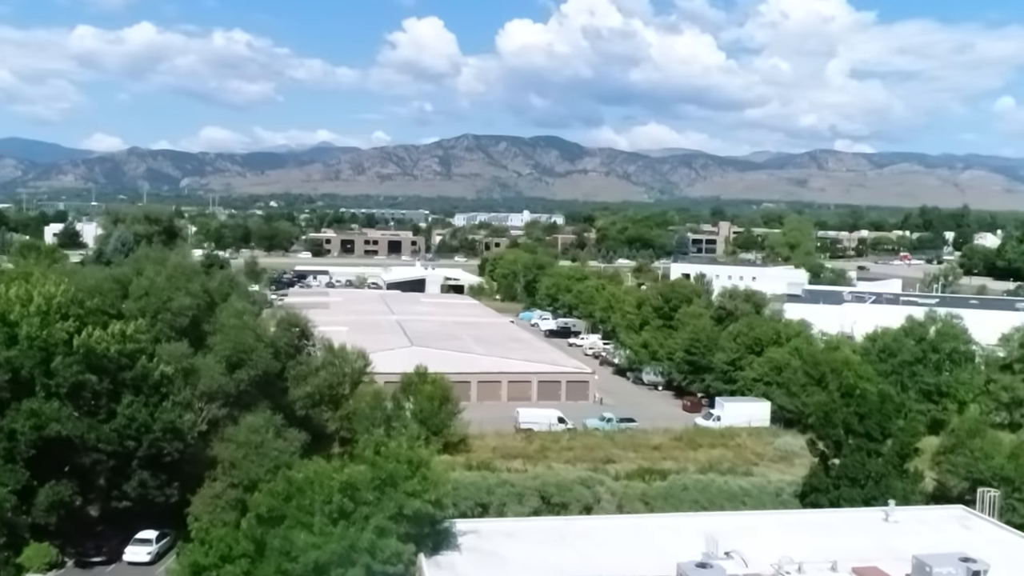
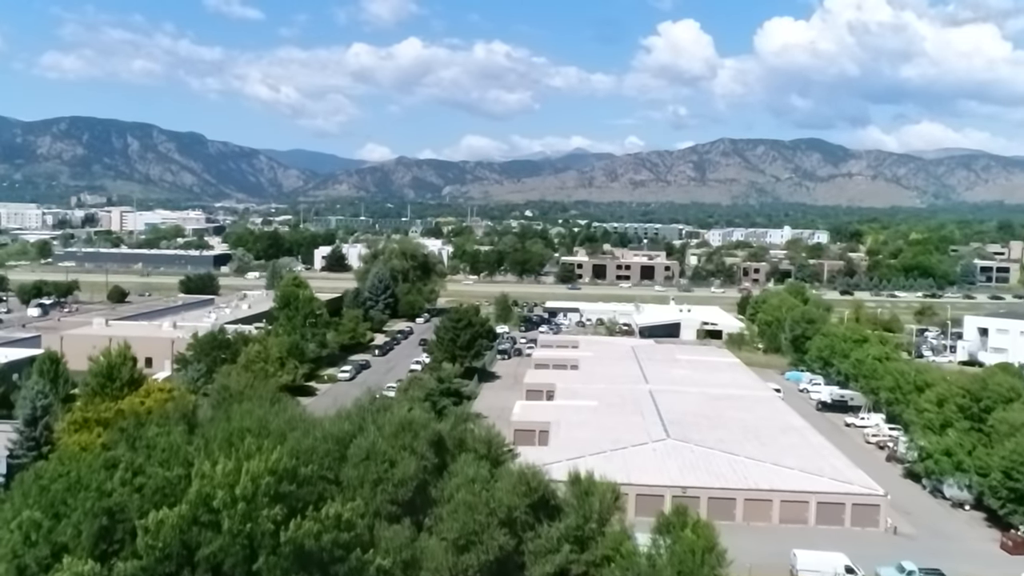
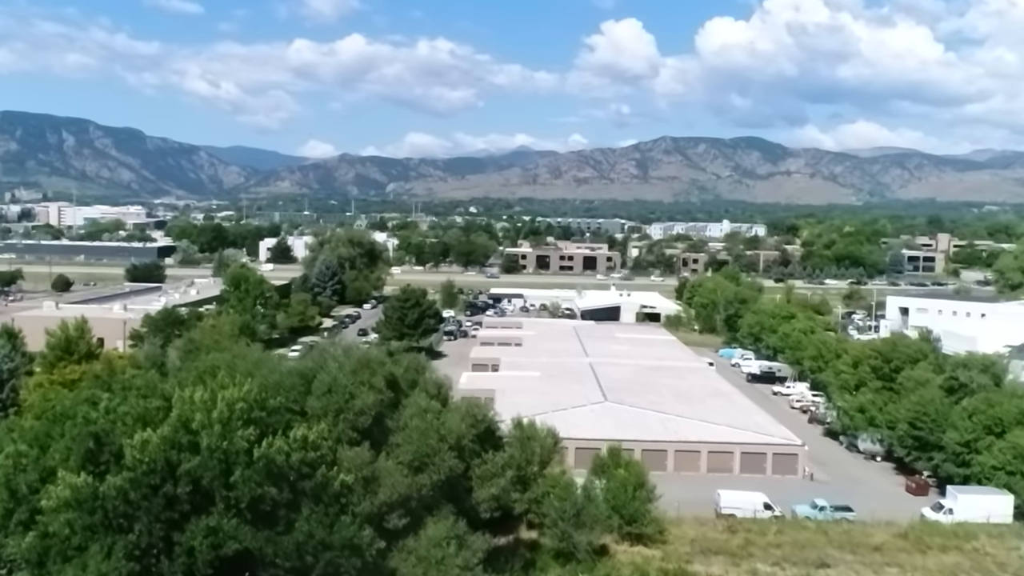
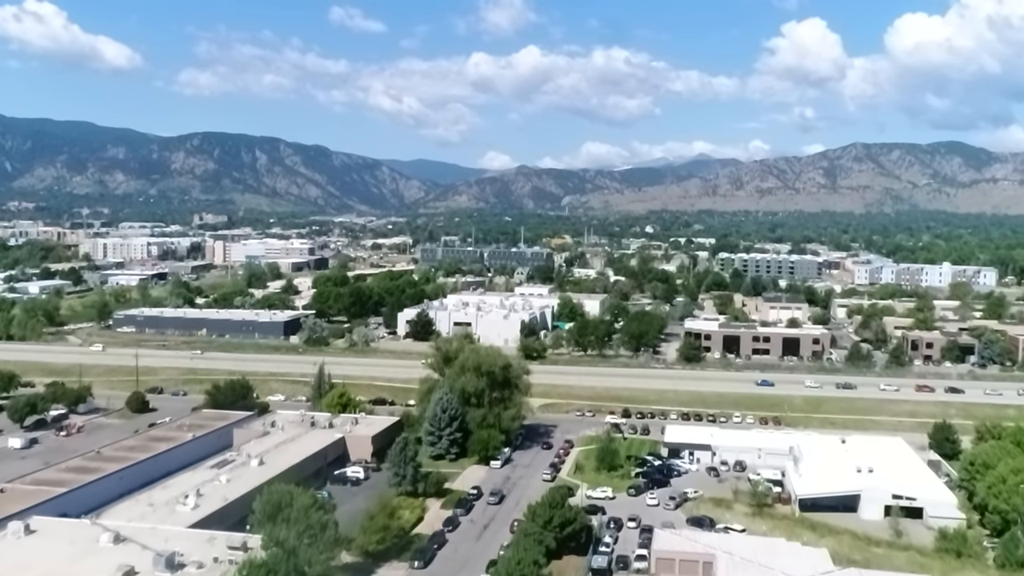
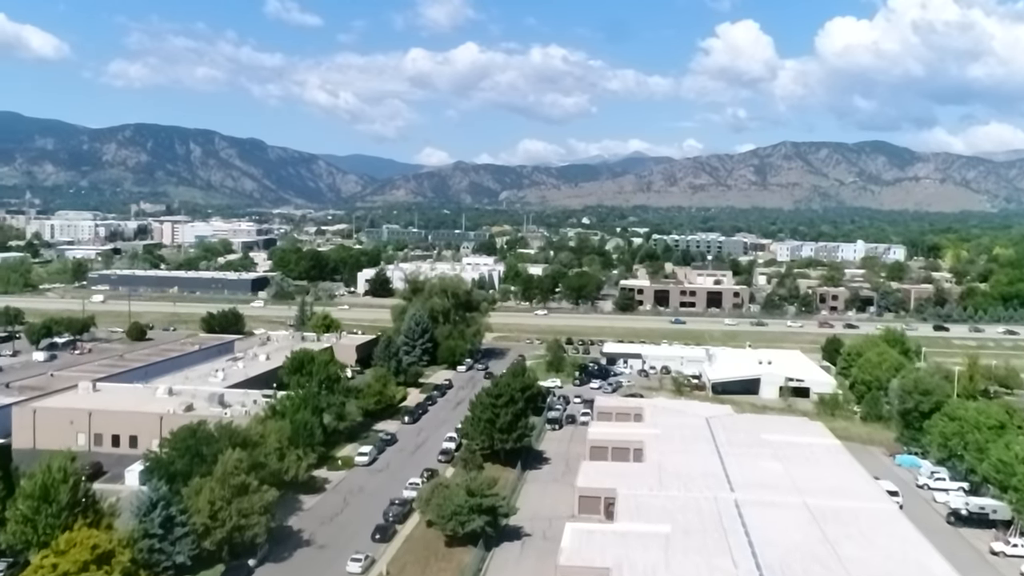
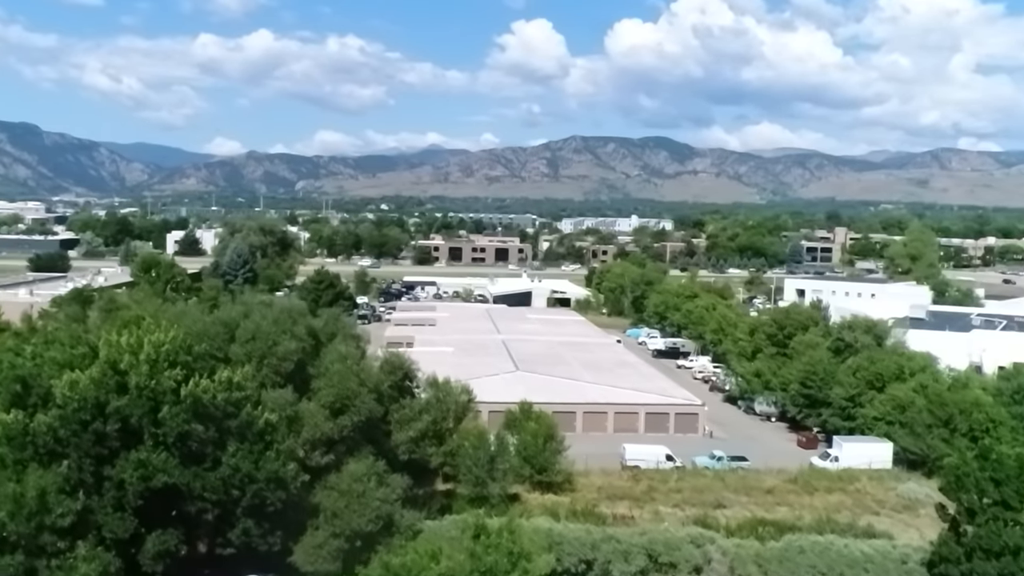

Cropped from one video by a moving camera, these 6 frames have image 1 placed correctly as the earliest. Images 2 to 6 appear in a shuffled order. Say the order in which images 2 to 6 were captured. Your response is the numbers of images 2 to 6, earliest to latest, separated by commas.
6, 3, 2, 5, 4
